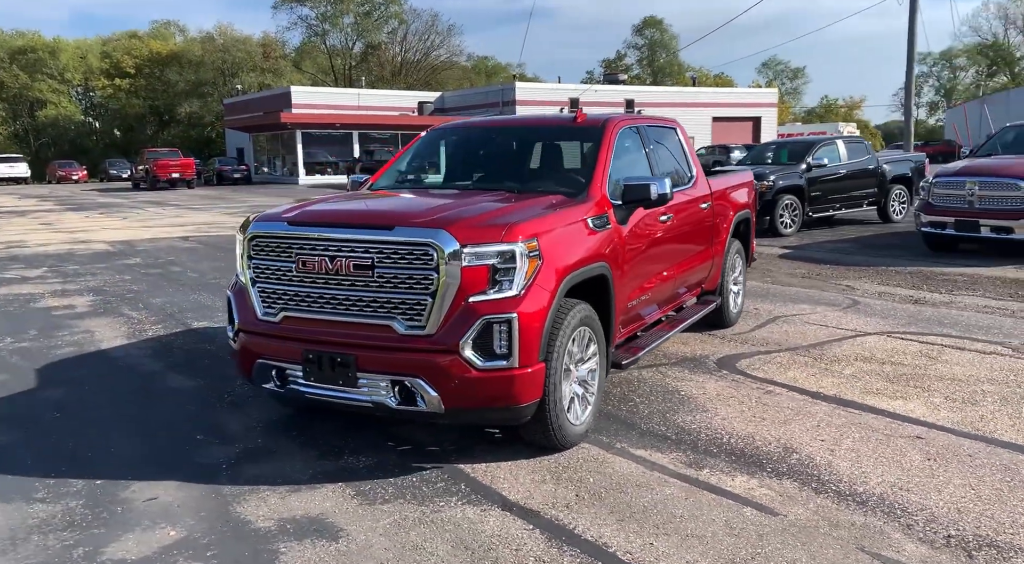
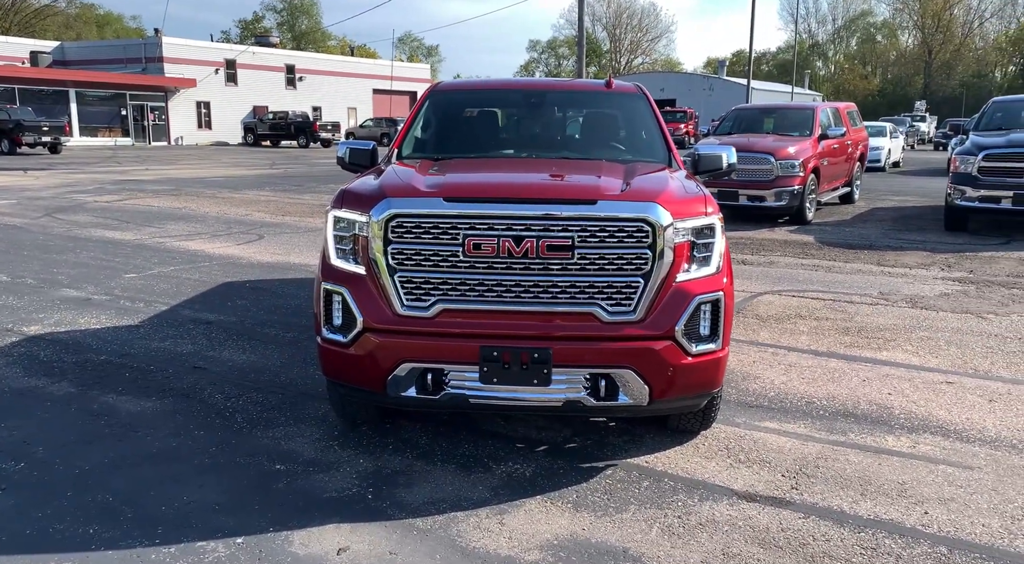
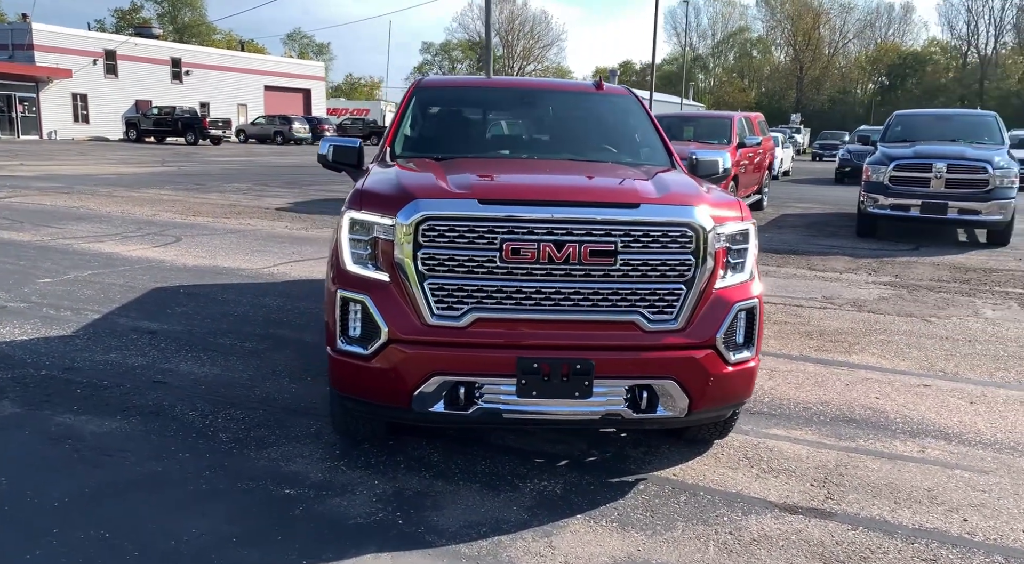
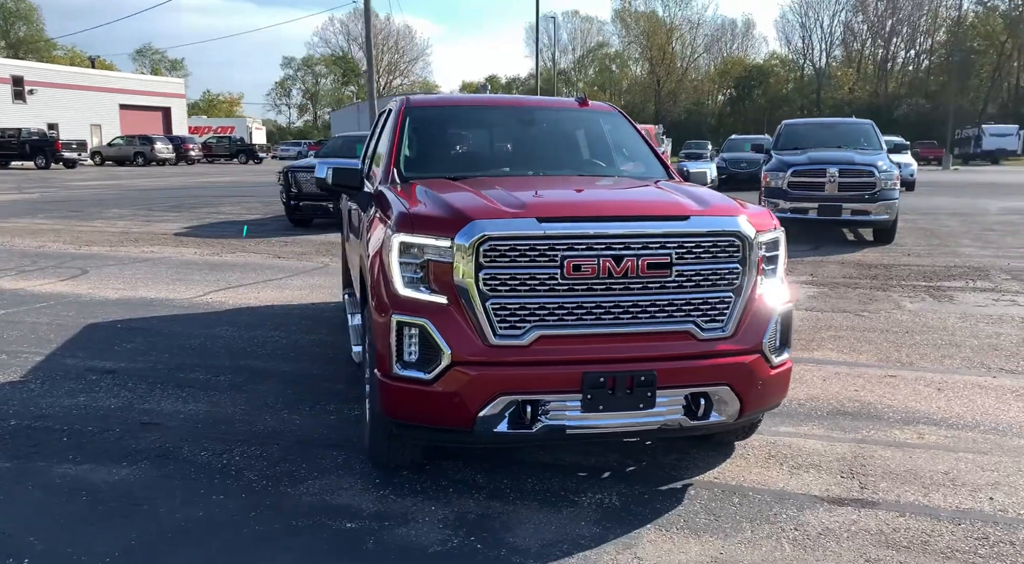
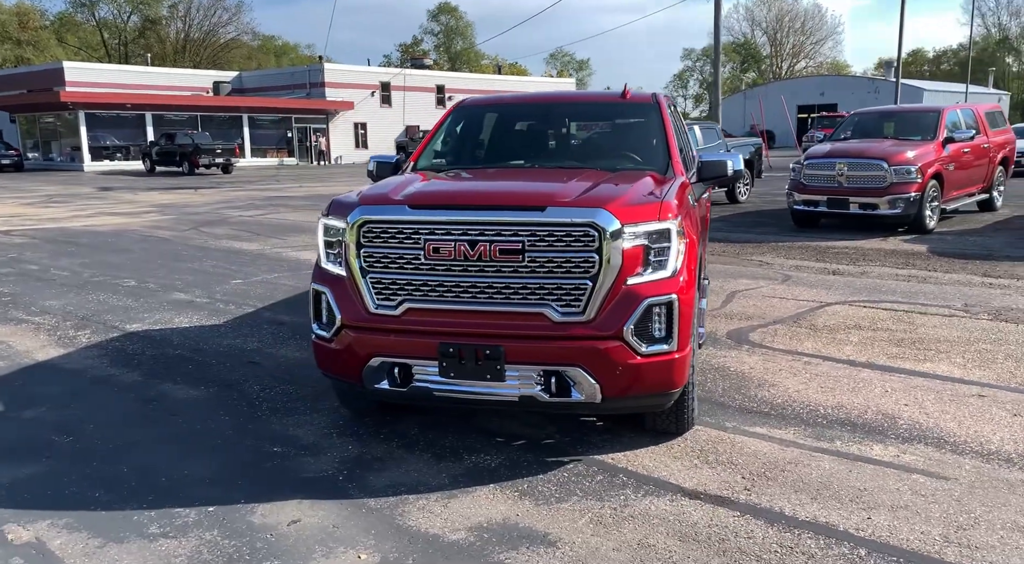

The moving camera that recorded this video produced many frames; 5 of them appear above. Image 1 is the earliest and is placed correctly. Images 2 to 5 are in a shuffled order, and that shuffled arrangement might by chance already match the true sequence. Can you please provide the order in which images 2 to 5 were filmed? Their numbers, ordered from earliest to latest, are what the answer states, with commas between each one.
5, 2, 3, 4
